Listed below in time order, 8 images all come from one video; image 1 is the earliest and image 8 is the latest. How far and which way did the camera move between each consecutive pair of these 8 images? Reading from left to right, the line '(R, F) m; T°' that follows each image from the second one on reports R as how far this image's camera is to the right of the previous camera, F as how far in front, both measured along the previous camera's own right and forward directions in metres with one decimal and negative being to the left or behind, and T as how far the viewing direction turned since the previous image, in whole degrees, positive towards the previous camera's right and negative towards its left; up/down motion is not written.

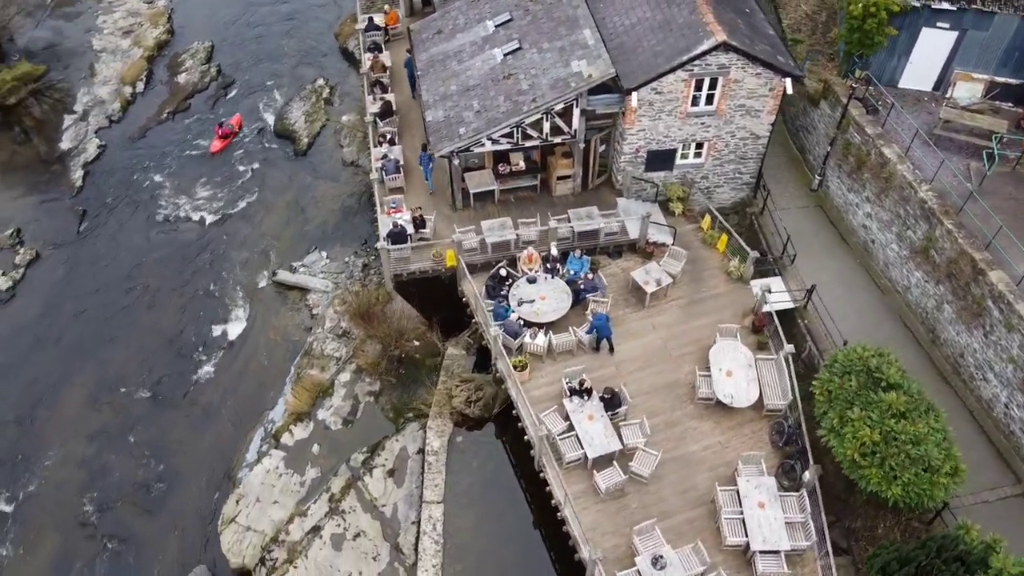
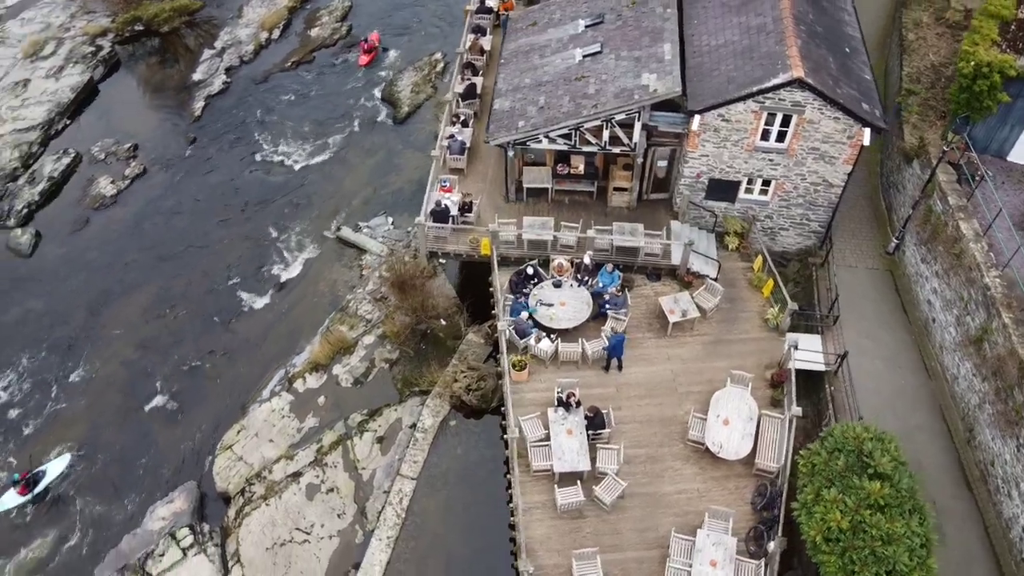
(+4.0, +0.4) m; -10°
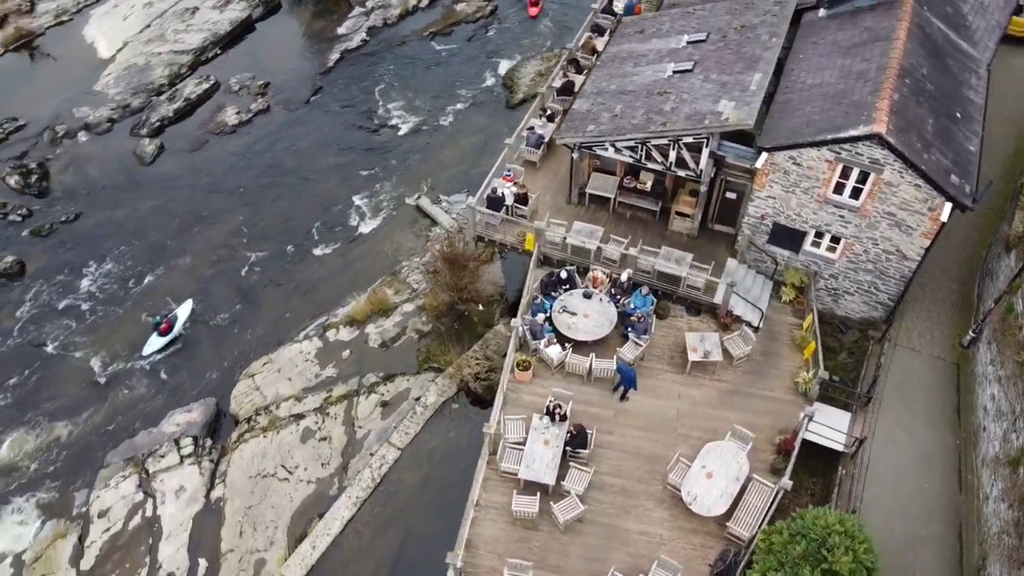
(+4.1, +0.6) m; -11°
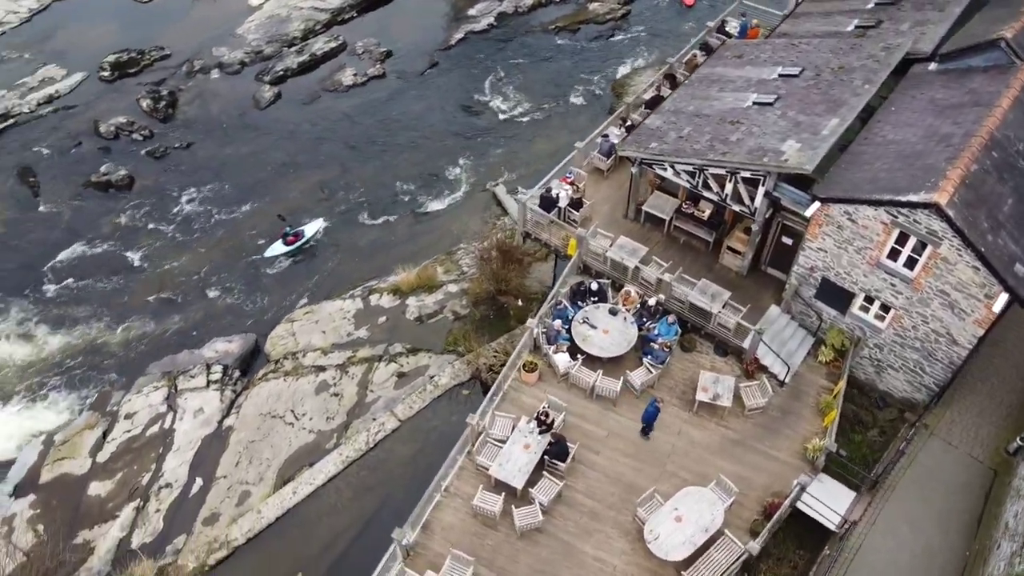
(+3.6, +0.3) m; -10°
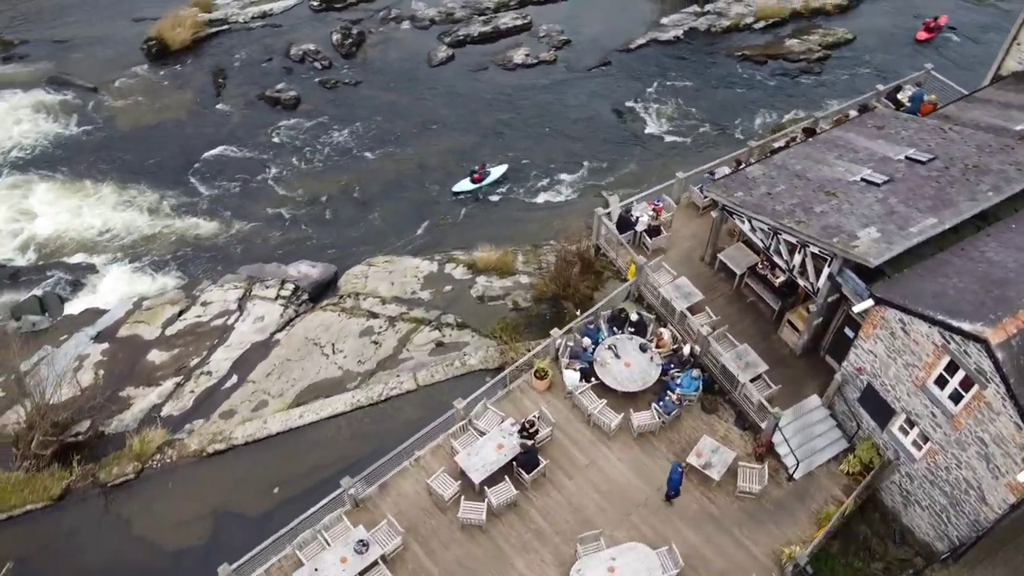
(+4.9, +0.5) m; -14°
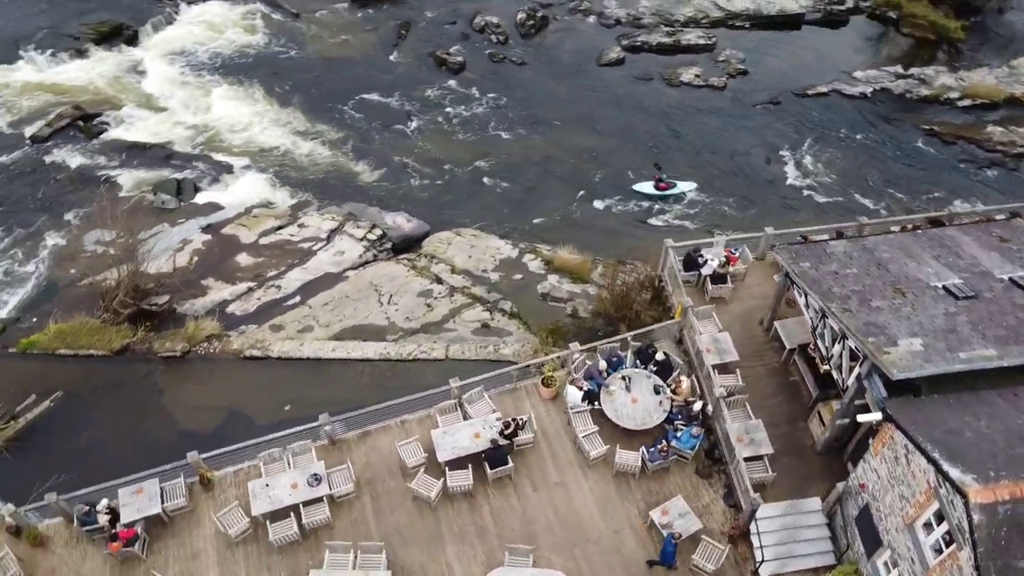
(+4.8, +0.6) m; -13°
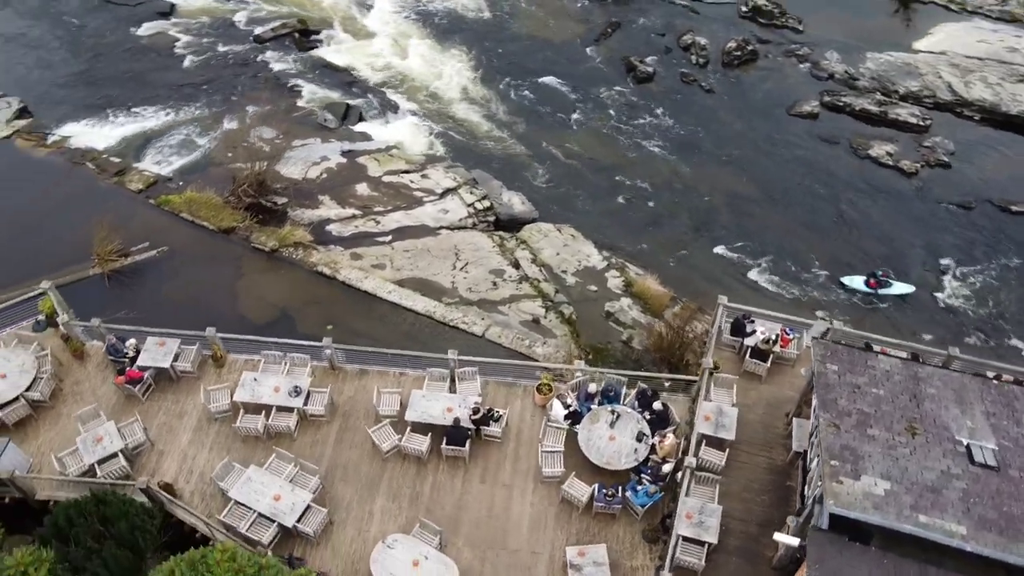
(+5.9, +0.8) m; -16°
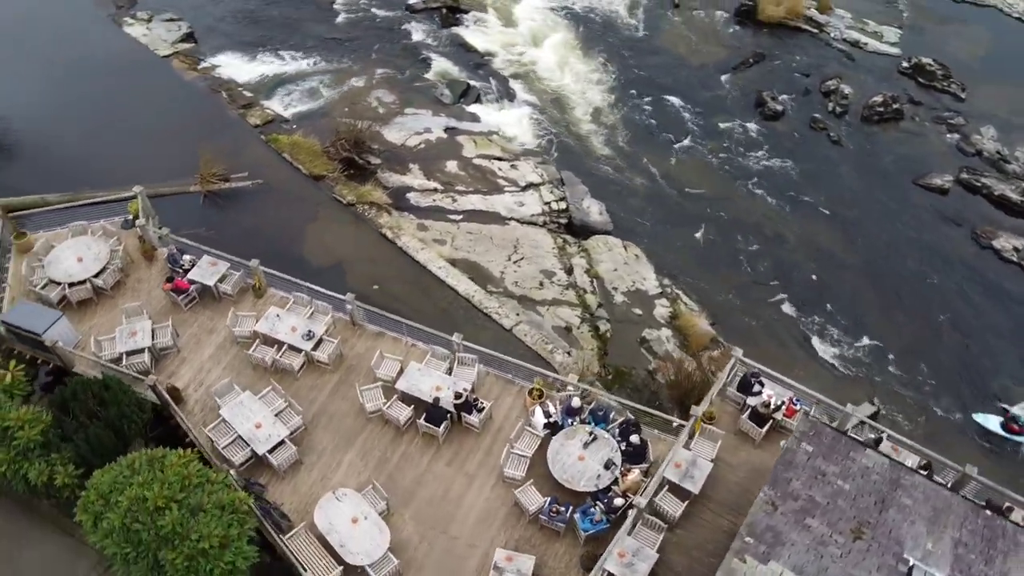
(+4.3, +0.1) m; -11°
